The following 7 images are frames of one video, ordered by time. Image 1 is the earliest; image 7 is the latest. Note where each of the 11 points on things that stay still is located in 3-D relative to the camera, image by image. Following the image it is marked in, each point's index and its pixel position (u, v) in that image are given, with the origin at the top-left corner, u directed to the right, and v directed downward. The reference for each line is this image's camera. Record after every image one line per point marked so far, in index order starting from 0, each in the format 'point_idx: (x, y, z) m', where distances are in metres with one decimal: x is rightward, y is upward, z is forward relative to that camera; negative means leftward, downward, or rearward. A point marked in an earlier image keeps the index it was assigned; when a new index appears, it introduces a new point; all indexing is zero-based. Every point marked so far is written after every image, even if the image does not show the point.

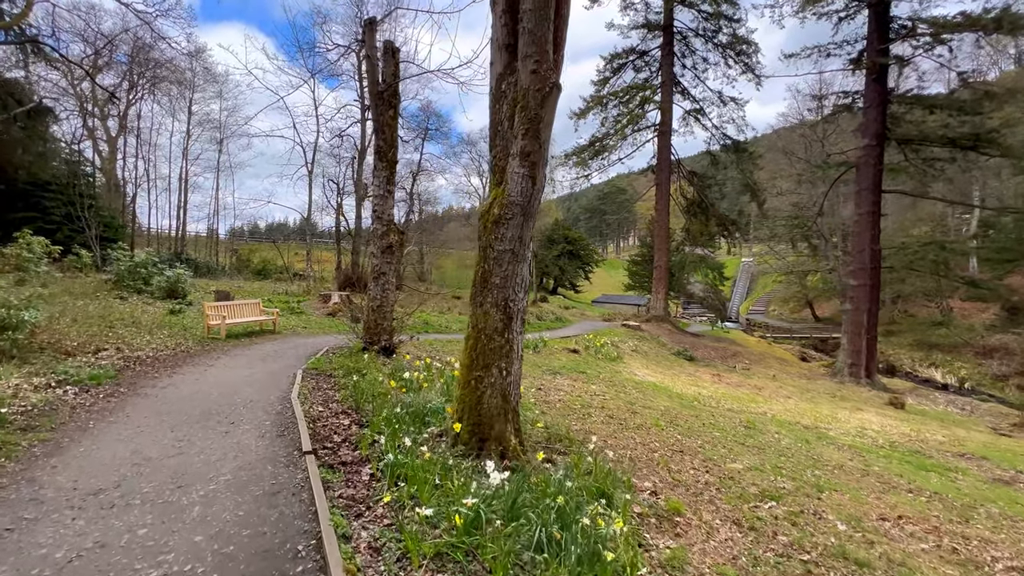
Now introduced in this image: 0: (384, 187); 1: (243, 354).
0: (-2.4, +1.9, +8.4) m
1: (-4.7, -1.2, +7.8) m
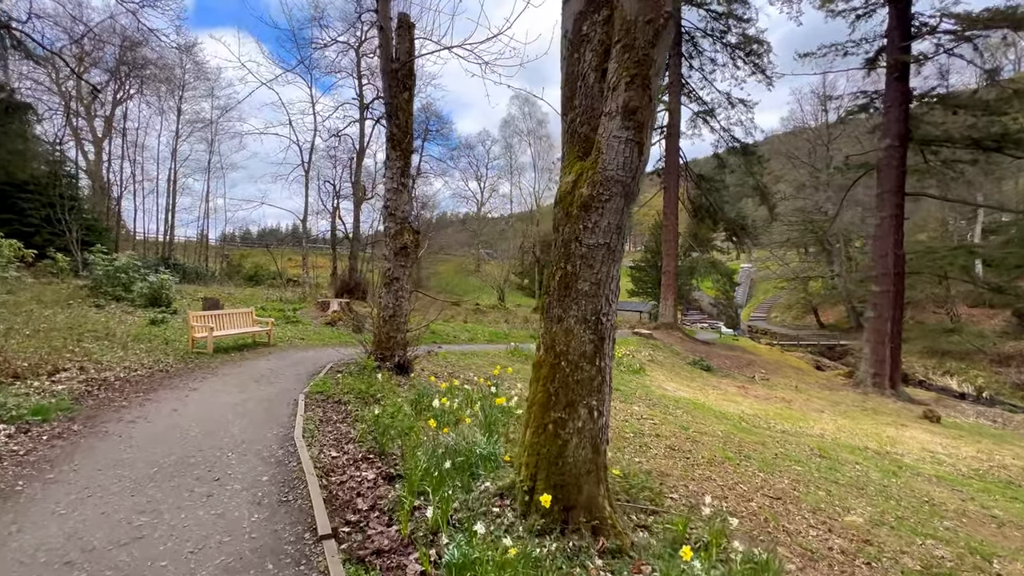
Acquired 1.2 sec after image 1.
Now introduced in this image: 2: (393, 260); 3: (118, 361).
0: (-1.9, +1.8, +7.3) m
1: (-4.1, -1.3, +6.6) m
2: (-2.0, +0.5, +7.3) m
3: (-5.9, -1.1, +6.7) m
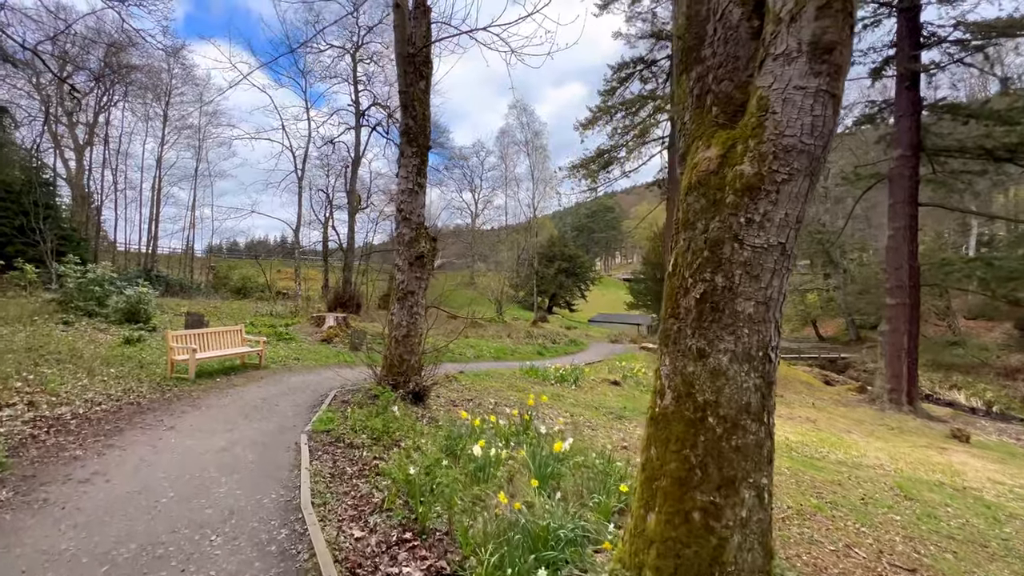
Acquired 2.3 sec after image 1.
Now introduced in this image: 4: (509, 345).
0: (-1.4, +1.6, +6.4) m
1: (-3.7, -1.5, +5.6) m
2: (-1.5, +0.2, +6.4) m
3: (-5.4, -1.3, +5.6) m
4: (-0.1, -2.3, +17.9) m
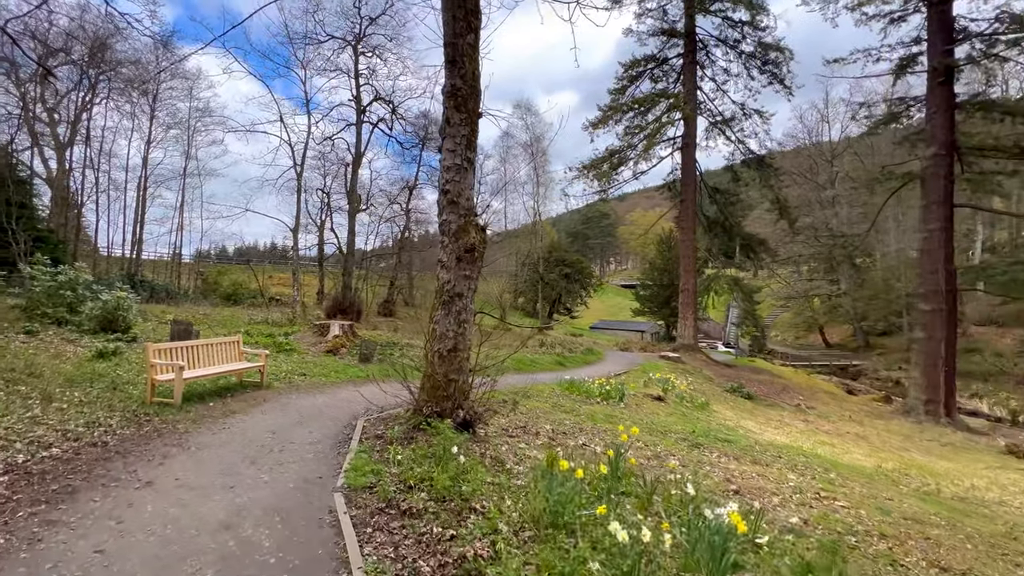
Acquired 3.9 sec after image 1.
0: (-0.6, +1.6, +5.1) m
1: (-2.8, -1.5, +4.2) m
2: (-0.7, +0.2, +5.1) m
3: (-4.6, -1.3, +4.2) m
4: (+0.5, -2.5, +16.6) m
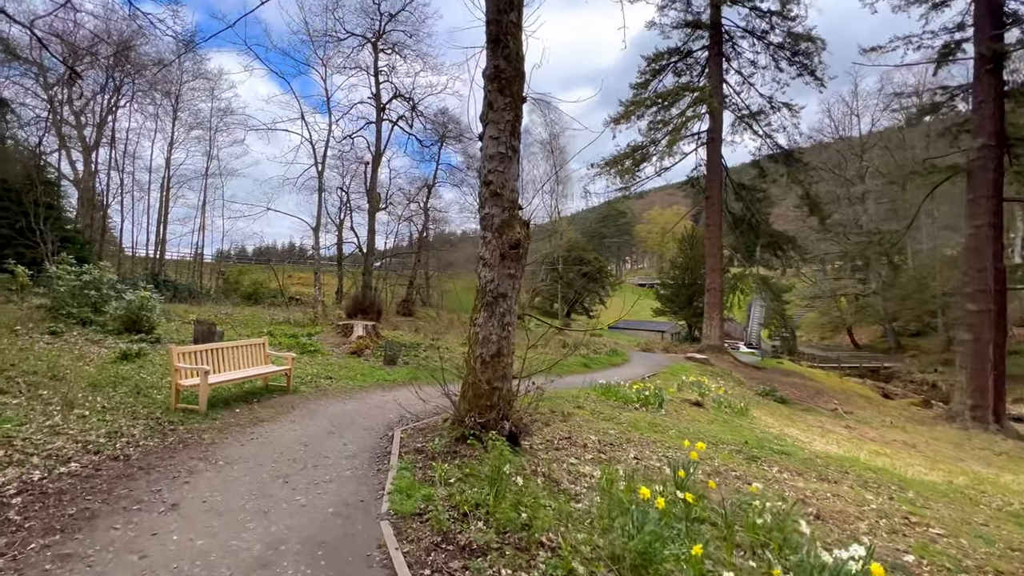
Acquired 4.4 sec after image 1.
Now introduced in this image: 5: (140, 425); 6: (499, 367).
0: (-0.1, +1.6, +4.7) m
1: (-2.3, -1.5, +3.9) m
2: (-0.2, +0.2, +4.6) m
3: (-4.1, -1.3, +3.9) m
4: (+1.4, -2.5, +16.1) m
5: (-3.8, -1.4, +4.5) m
6: (-0.1, -0.8, +4.6) m
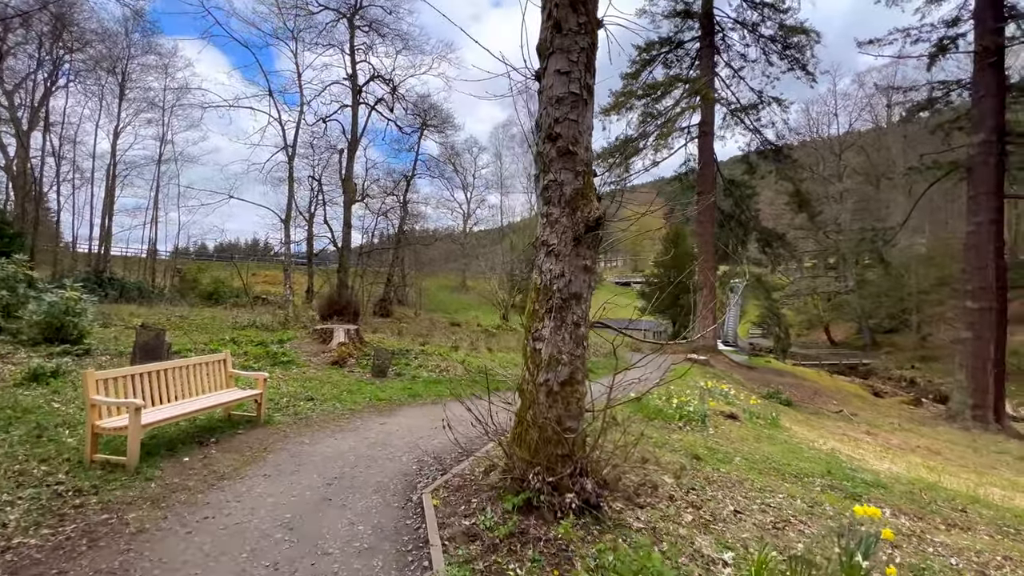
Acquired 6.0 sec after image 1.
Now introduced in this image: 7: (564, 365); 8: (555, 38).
0: (+0.5, +1.6, +3.3) m
1: (-1.7, -1.5, +2.4) m
2: (+0.4, +0.2, +3.3) m
3: (-3.5, -1.3, +2.3) m
4: (+1.2, -2.4, +14.8) m
5: (-3.2, -1.4, +2.9) m
6: (+0.4, -0.8, +3.2) m
7: (+0.4, -0.5, +3.2) m
8: (+0.3, +1.9, +3.3) m
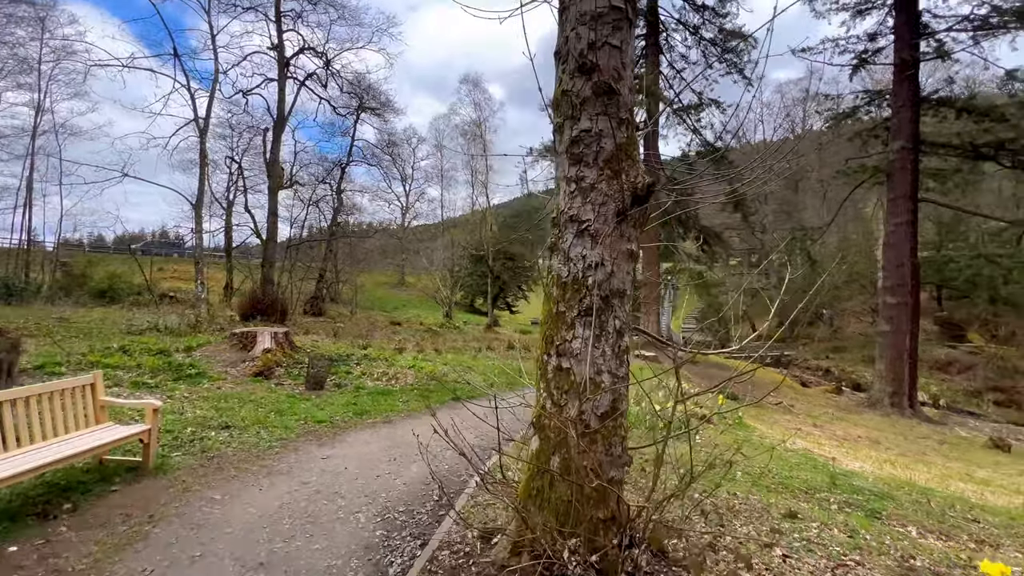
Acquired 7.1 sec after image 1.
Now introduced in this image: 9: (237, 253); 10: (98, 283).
0: (+0.6, +1.6, +2.4) m
1: (-1.5, -1.5, +1.1) m
2: (+0.5, +0.3, +2.3) m
3: (-3.2, -1.3, +0.8) m
4: (-0.3, -2.3, +13.9) m
5: (-3.0, -1.3, +1.5) m
6: (+0.5, -0.8, +2.3) m
7: (+0.5, -0.5, +2.3) m
8: (+0.4, +1.9, +2.4) m
9: (-11.6, +1.6, +19.1) m
10: (-17.8, +0.2, +19.1) m
